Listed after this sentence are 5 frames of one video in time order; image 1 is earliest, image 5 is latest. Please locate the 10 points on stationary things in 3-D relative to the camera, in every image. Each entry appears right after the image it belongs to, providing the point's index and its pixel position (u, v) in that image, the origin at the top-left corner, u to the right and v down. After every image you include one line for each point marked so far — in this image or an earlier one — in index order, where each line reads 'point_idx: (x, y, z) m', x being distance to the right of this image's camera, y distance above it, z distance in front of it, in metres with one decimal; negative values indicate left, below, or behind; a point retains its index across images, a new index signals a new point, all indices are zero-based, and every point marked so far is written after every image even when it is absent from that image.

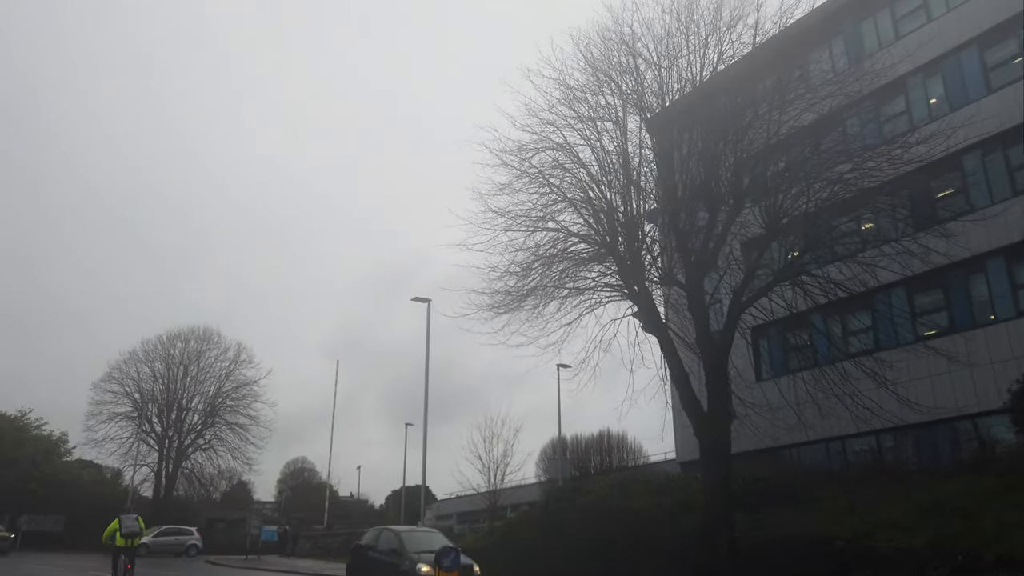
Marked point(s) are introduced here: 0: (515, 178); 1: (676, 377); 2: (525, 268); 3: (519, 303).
0: (0.0, +2.2, +16.7) m
1: (+3.1, -1.6, +15.5) m
2: (+0.3, +0.4, +17.3) m
3: (+0.1, -0.3, +17.2) m
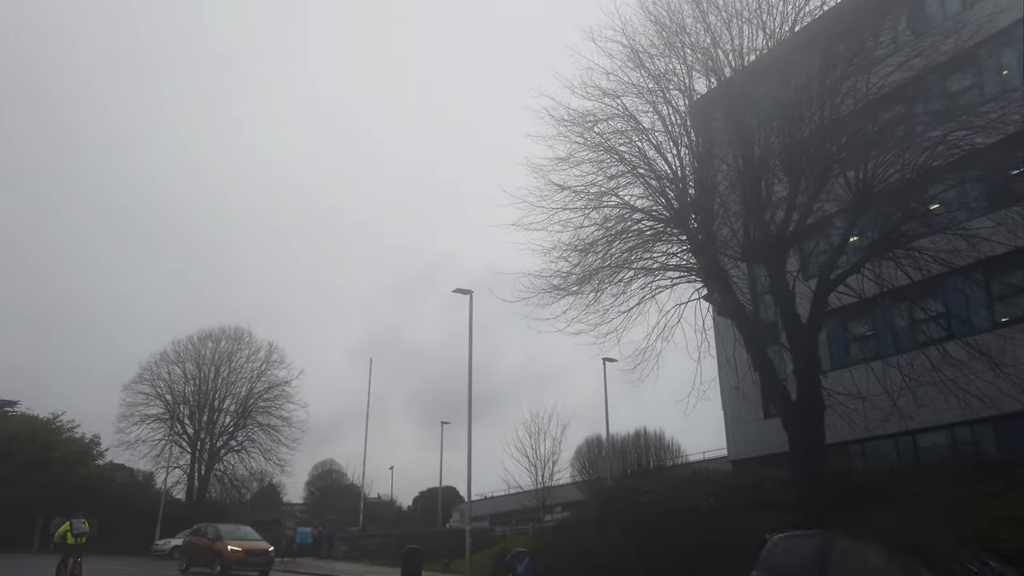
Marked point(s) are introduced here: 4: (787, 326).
0: (+1.1, +2.6, +15.5) m
1: (+4.2, -1.3, +14.2) m
2: (+1.4, +0.8, +16.0) m
3: (+1.3, 0.0, +15.9) m
4: (+4.6, -0.7, +14.0) m
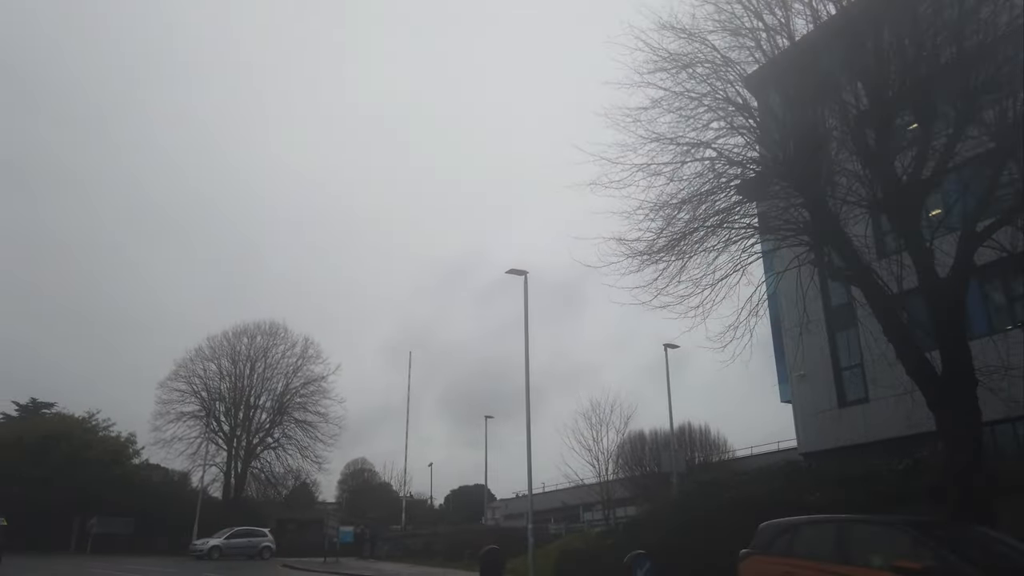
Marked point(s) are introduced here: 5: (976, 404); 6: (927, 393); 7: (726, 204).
0: (+2.5, +3.1, +13.7) m
1: (+5.5, -0.6, +12.3) m
2: (+2.8, +1.4, +14.2) m
3: (+2.6, +0.6, +14.1) m
4: (+5.9, 0.0, +12.1) m
5: (+6.3, -1.6, +11.4) m
6: (+5.8, -1.4, +11.7) m
7: (+3.6, +1.4, +13.8) m
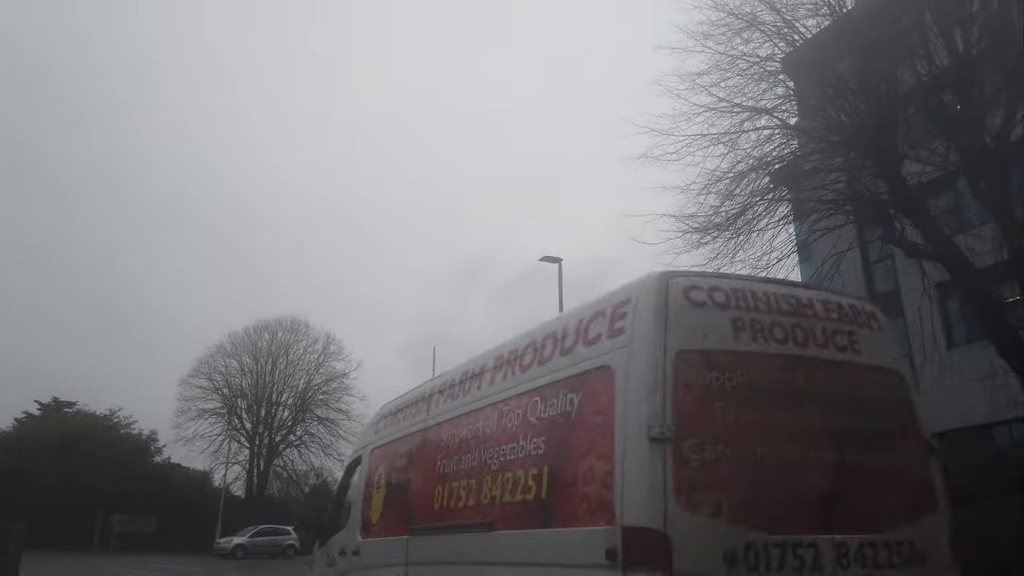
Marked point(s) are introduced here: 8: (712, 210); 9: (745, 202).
0: (+3.2, +3.5, +12.7) m
1: (+6.2, -0.3, +11.3) m
2: (+3.5, +1.7, +13.2) m
3: (+3.4, +1.0, +13.1) m
4: (+6.6, +0.3, +11.1) m
5: (+7.0, -1.2, +10.4) m
6: (+6.5, -1.1, +10.7) m
7: (+4.3, +1.7, +12.8) m
8: (+3.2, +1.3, +13.5) m
9: (+3.6, +1.3, +13.1) m
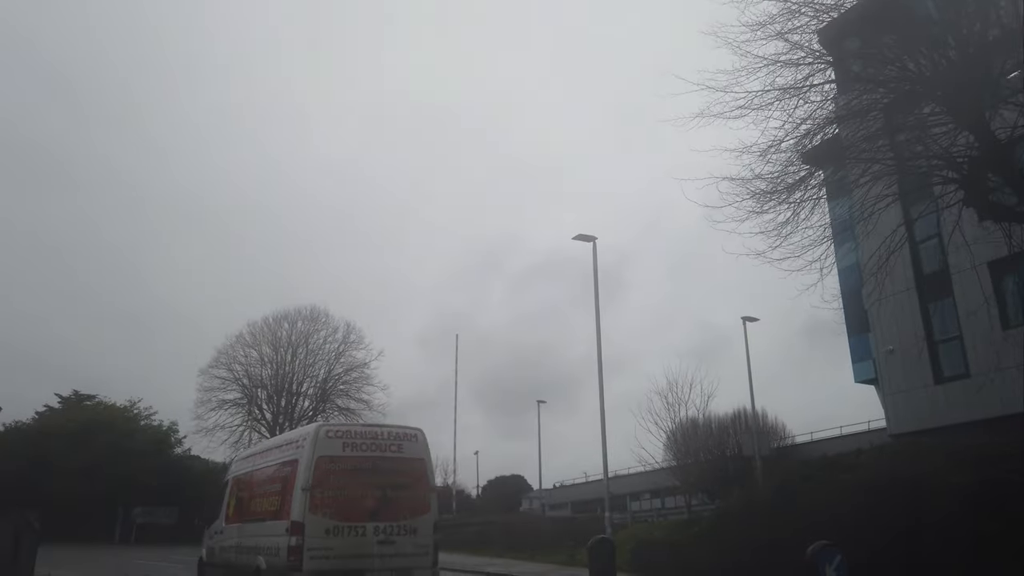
0: (+3.8, +3.9, +11.6) m
1: (+6.9, +0.2, +10.2) m
2: (+4.2, +2.2, +12.2) m
3: (+4.1, +1.4, +12.0) m
4: (+7.3, +0.8, +9.9) m
5: (+7.6, -0.8, +9.2) m
6: (+7.1, -0.7, +9.5) m
7: (+5.0, +2.1, +11.7) m
8: (+3.9, +1.7, +12.4) m
9: (+4.3, +1.8, +12.0) m
